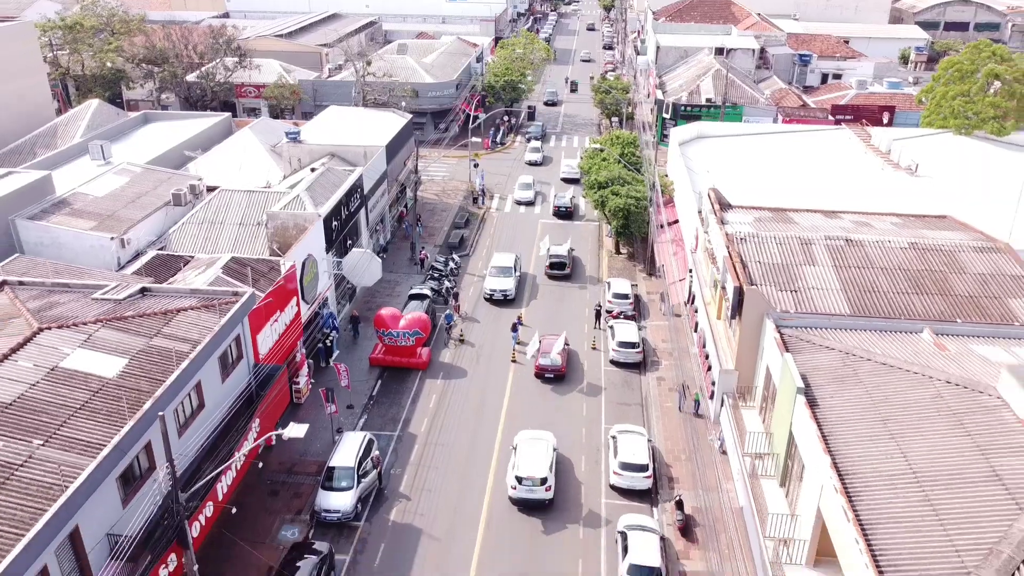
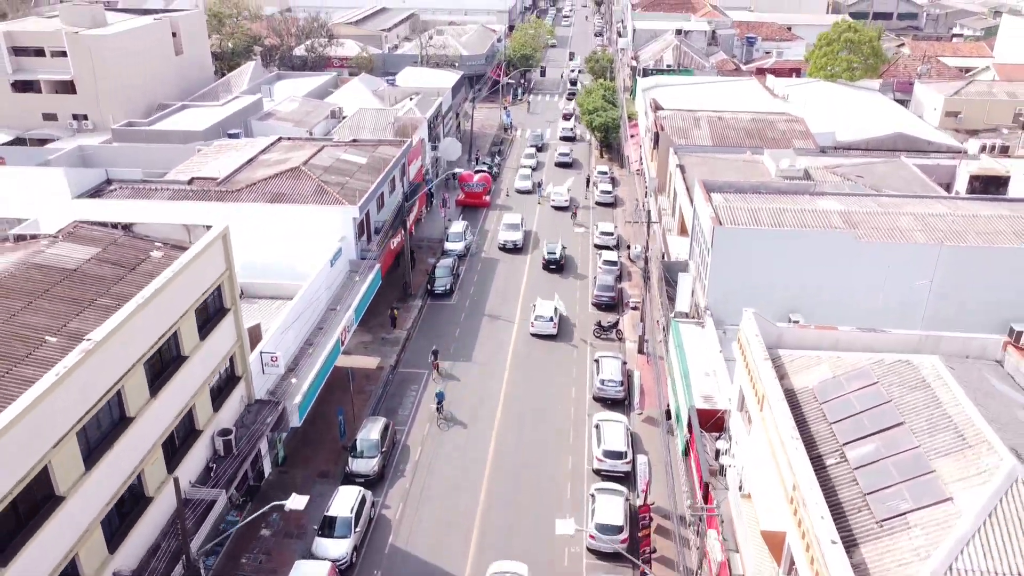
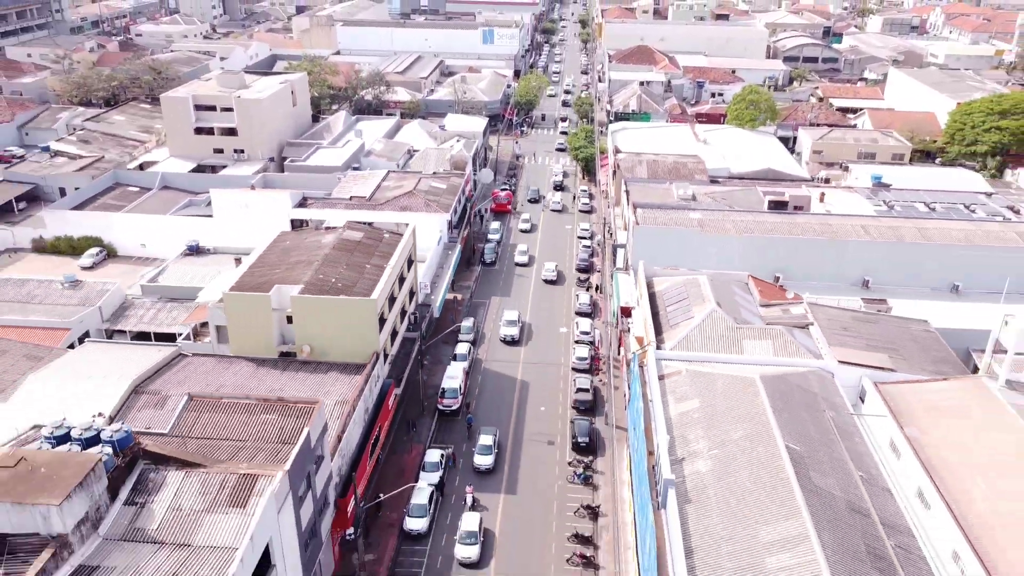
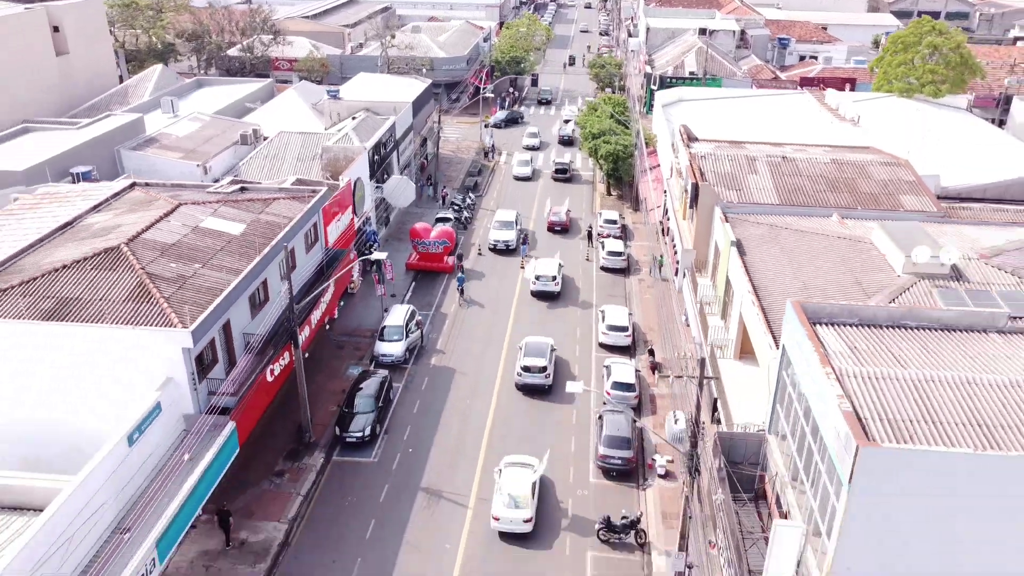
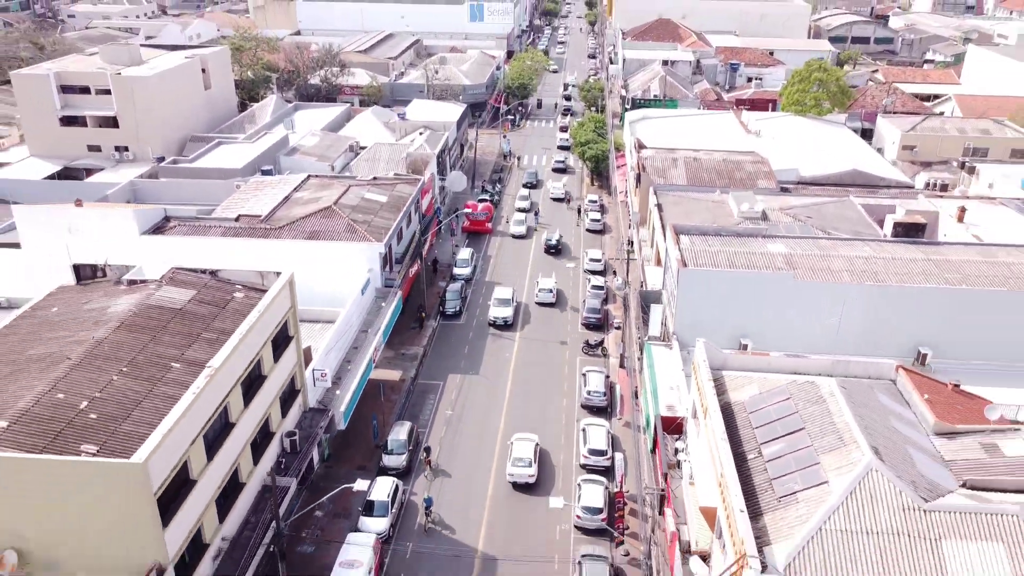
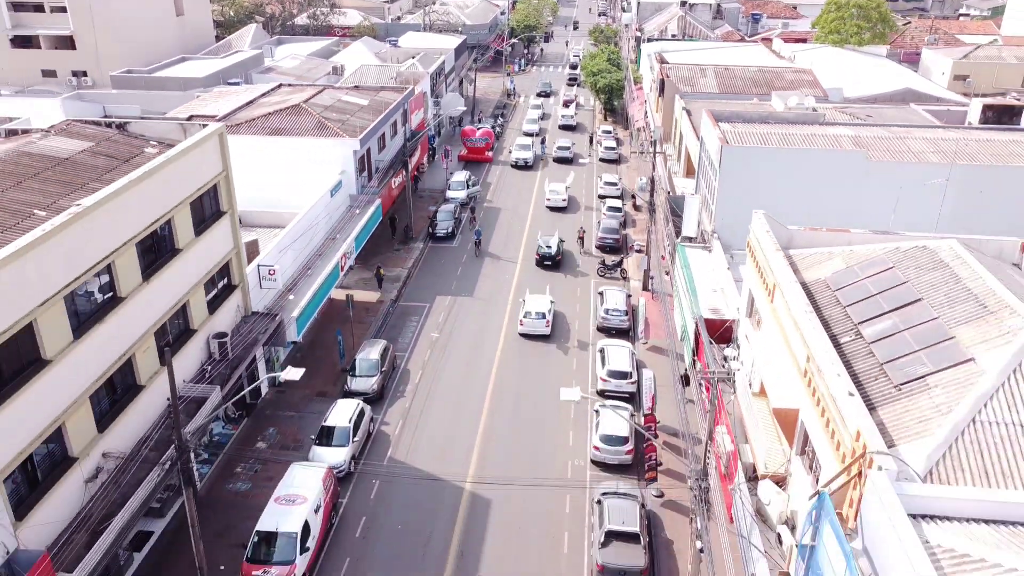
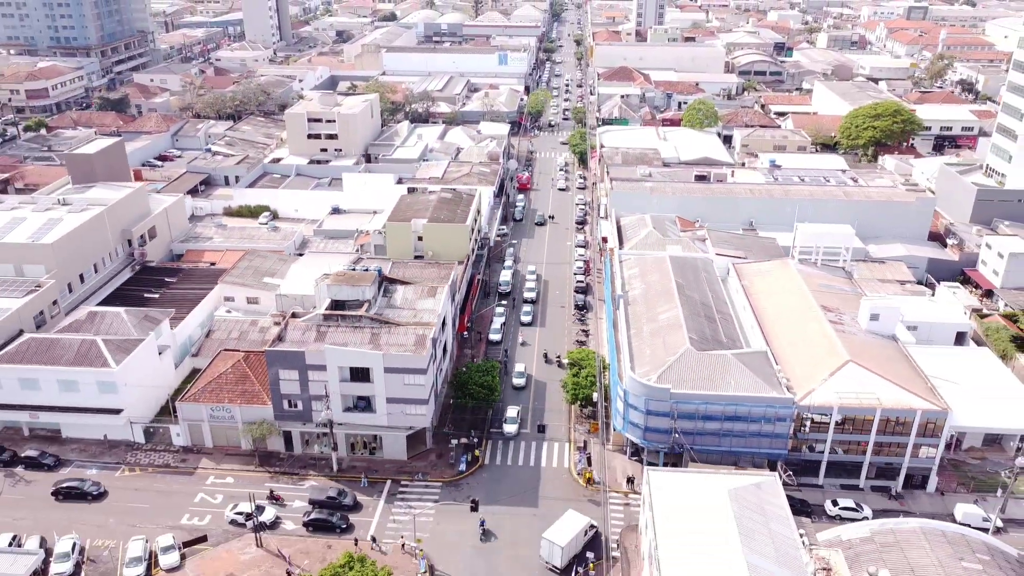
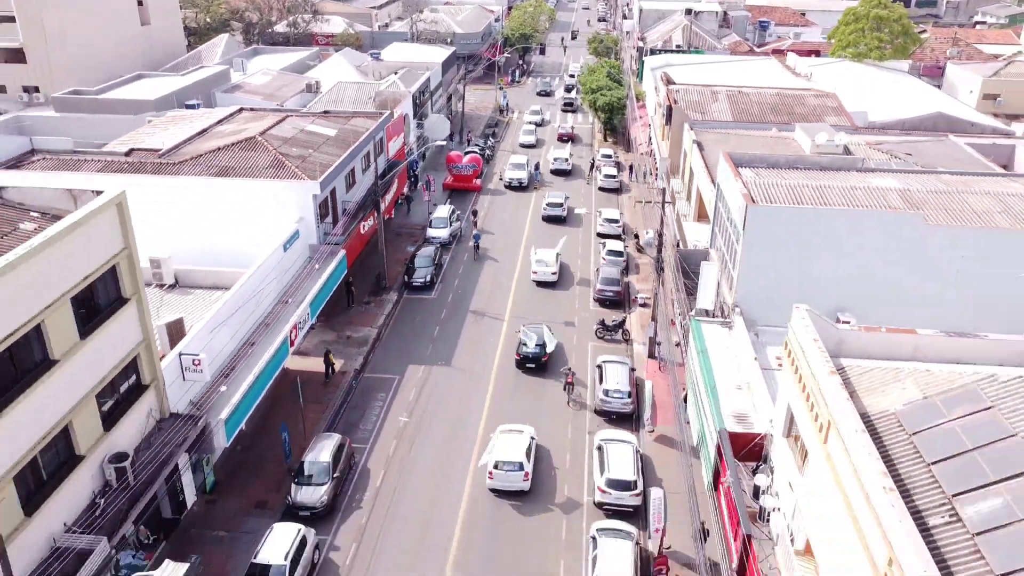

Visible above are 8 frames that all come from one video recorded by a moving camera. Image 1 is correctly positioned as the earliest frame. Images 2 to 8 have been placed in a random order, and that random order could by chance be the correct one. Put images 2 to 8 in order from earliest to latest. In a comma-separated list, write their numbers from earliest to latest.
4, 8, 6, 2, 5, 3, 7
